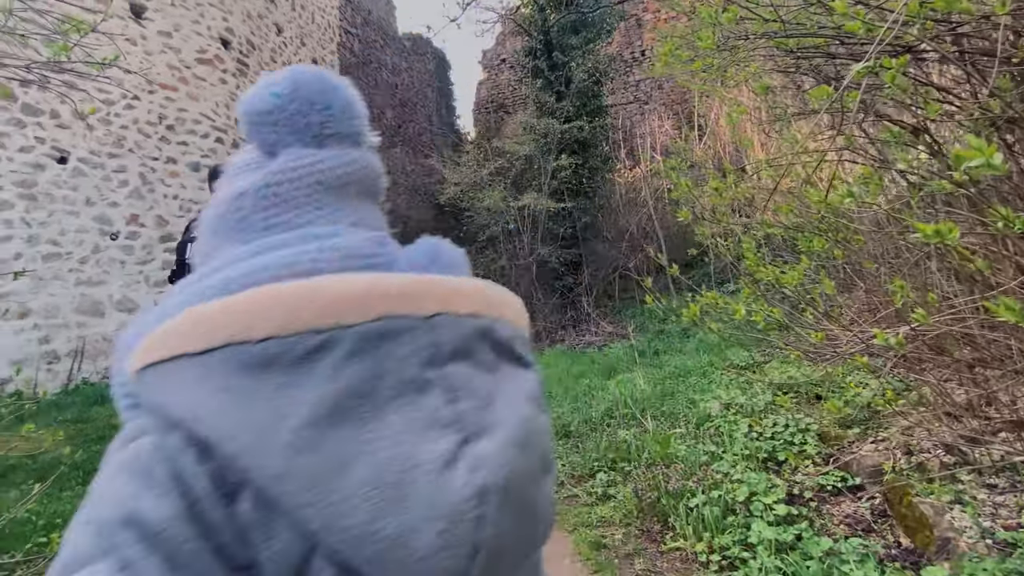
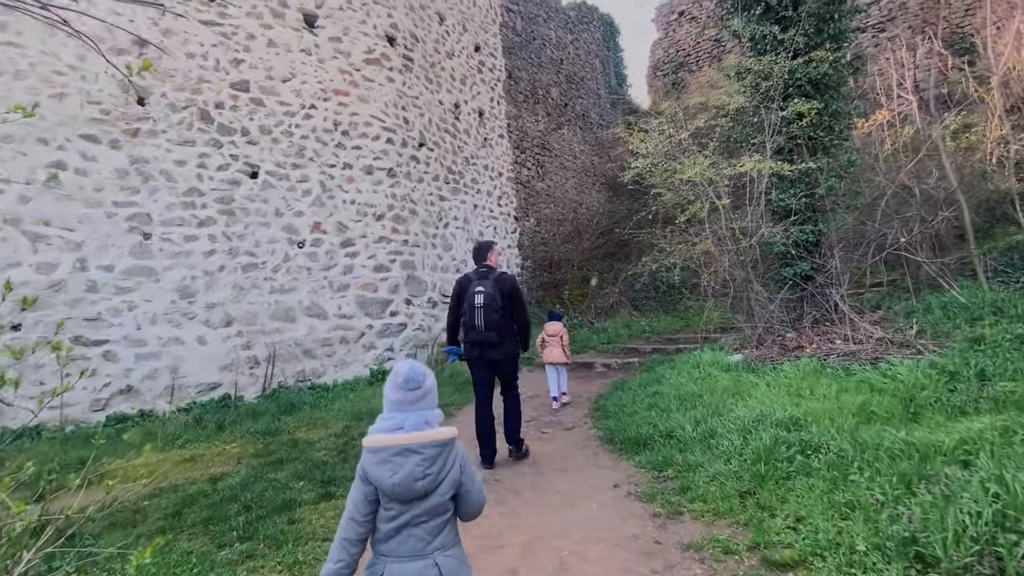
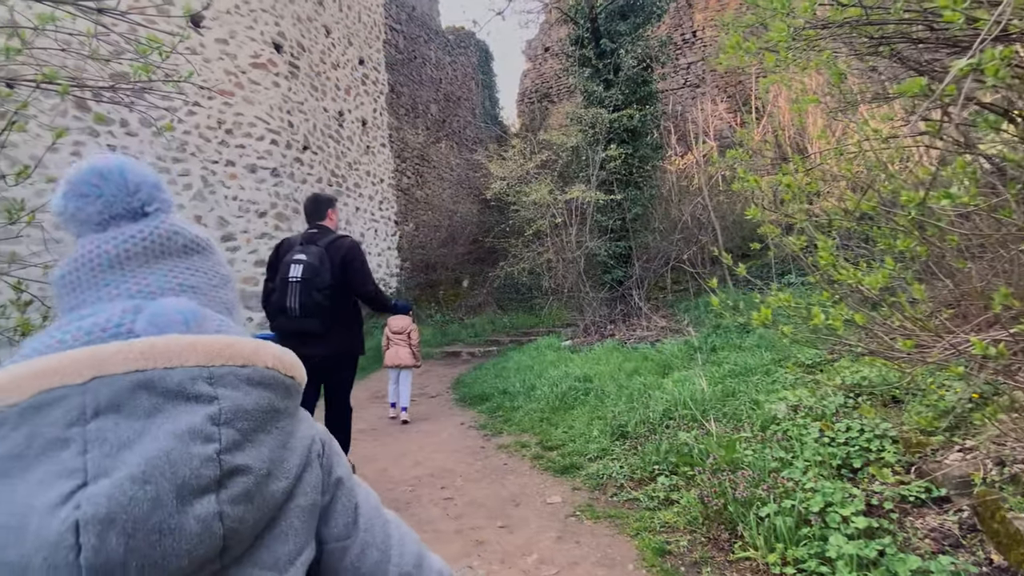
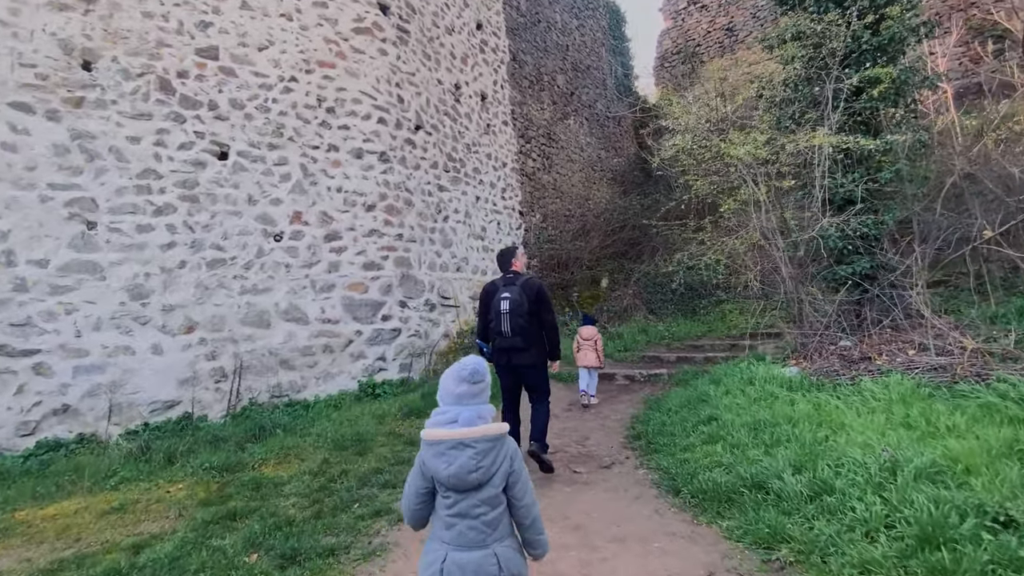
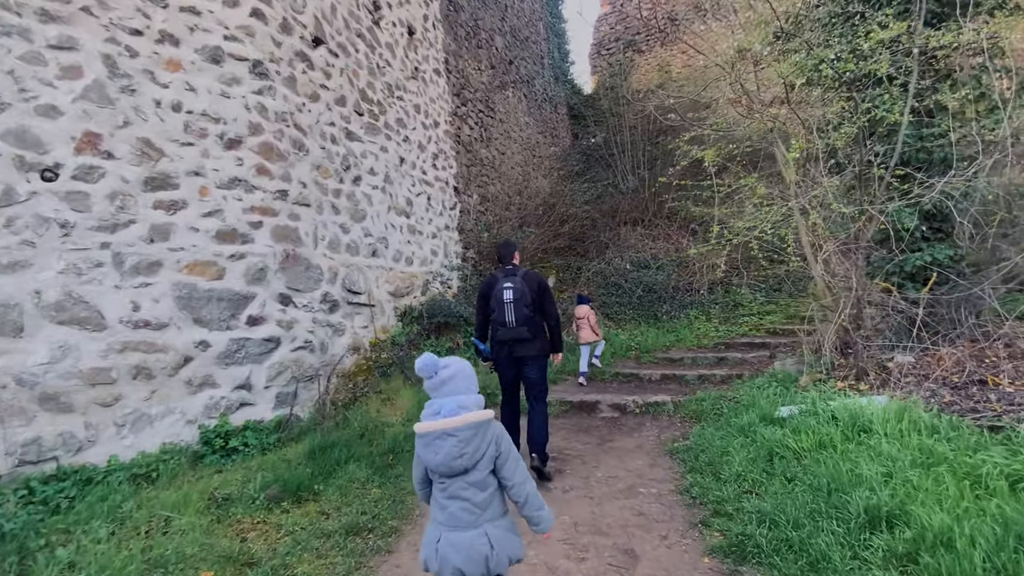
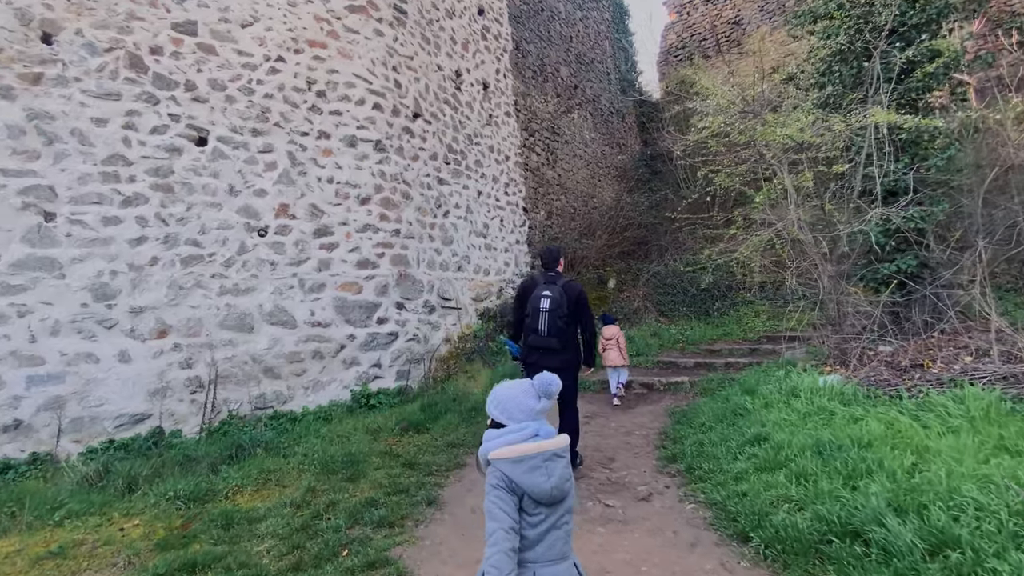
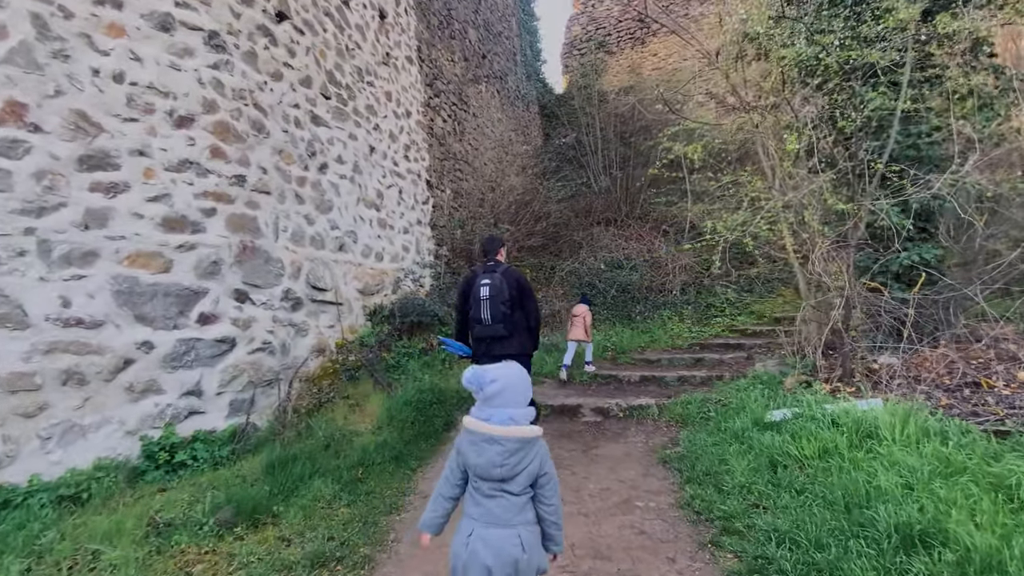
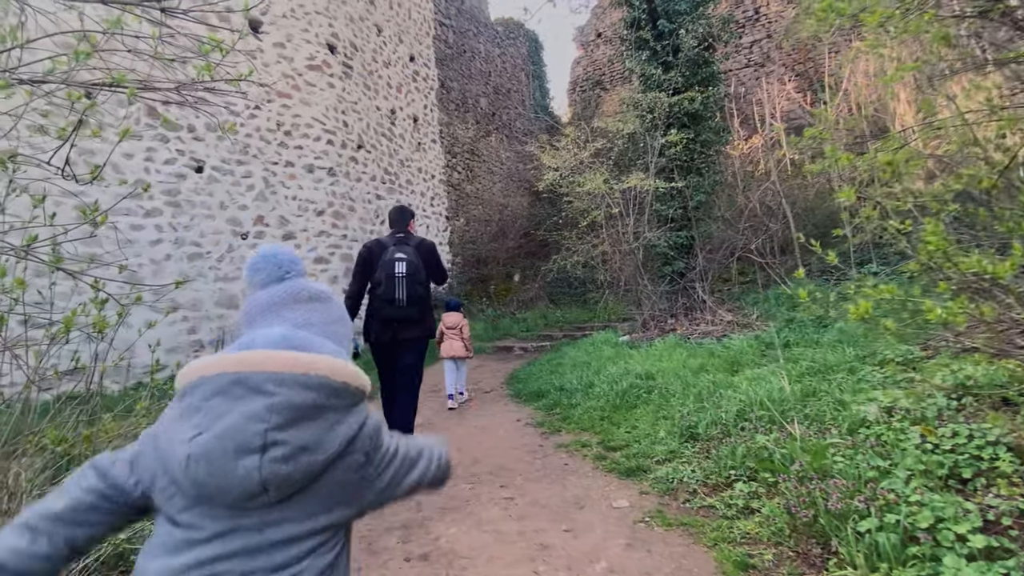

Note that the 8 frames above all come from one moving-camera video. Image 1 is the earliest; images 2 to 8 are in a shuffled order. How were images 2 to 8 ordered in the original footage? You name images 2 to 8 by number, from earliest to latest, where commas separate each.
3, 8, 2, 4, 6, 5, 7
